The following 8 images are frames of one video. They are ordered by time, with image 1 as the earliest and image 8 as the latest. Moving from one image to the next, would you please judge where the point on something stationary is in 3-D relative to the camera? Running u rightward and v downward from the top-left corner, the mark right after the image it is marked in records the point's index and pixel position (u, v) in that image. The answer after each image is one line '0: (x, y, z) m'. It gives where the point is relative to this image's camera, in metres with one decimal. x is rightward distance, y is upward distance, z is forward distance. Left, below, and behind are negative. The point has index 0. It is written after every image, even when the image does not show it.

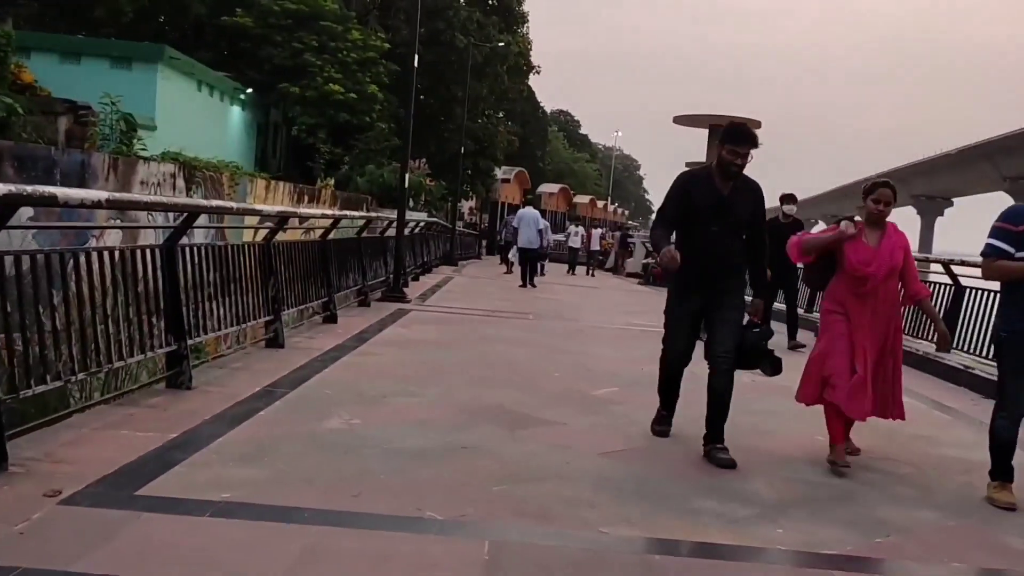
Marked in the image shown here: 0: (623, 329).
0: (+1.2, -0.5, +11.4) m
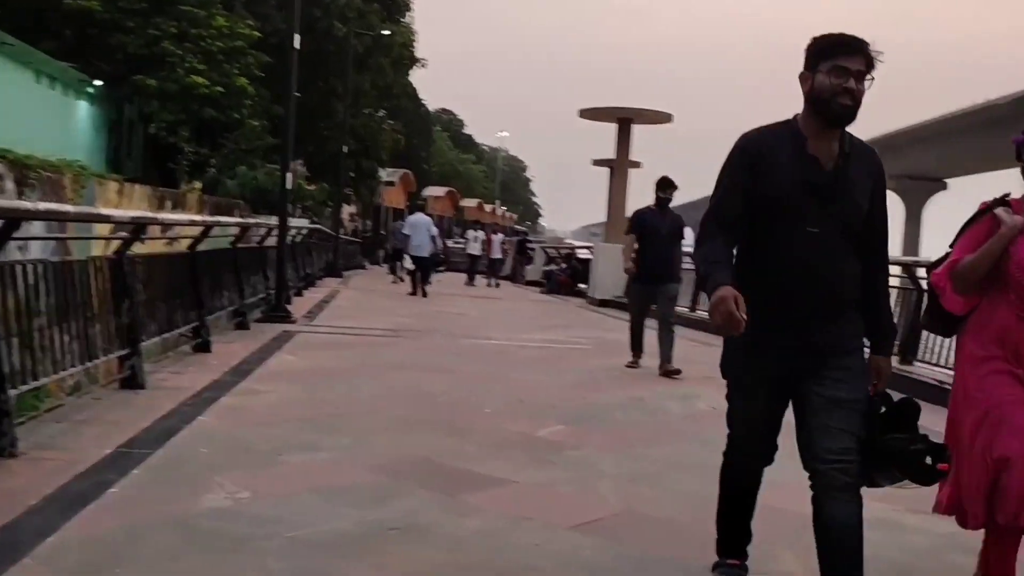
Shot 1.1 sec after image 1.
0: (+0.3, -0.6, +10.2) m
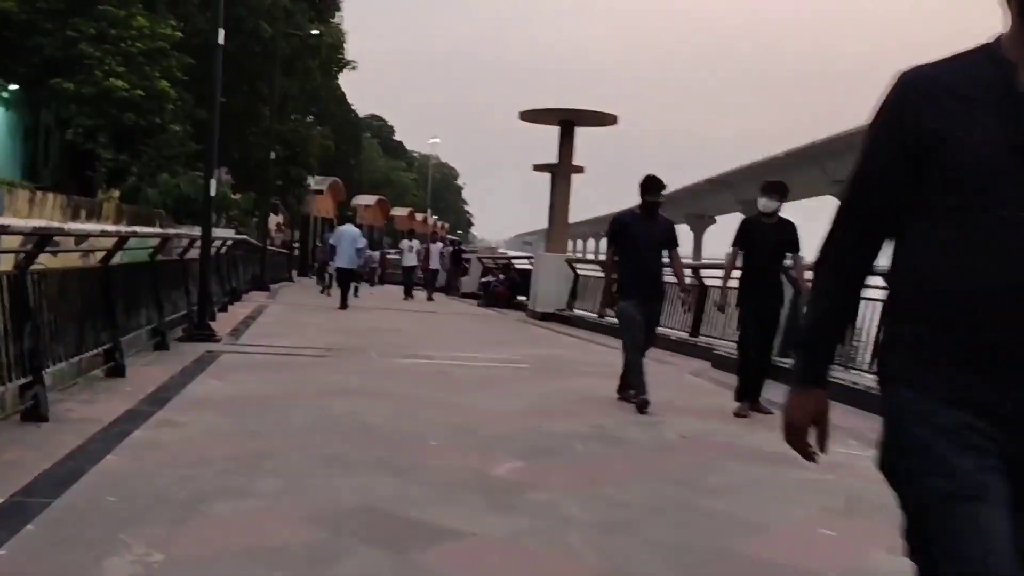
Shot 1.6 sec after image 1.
0: (-0.2, -0.7, +9.6) m
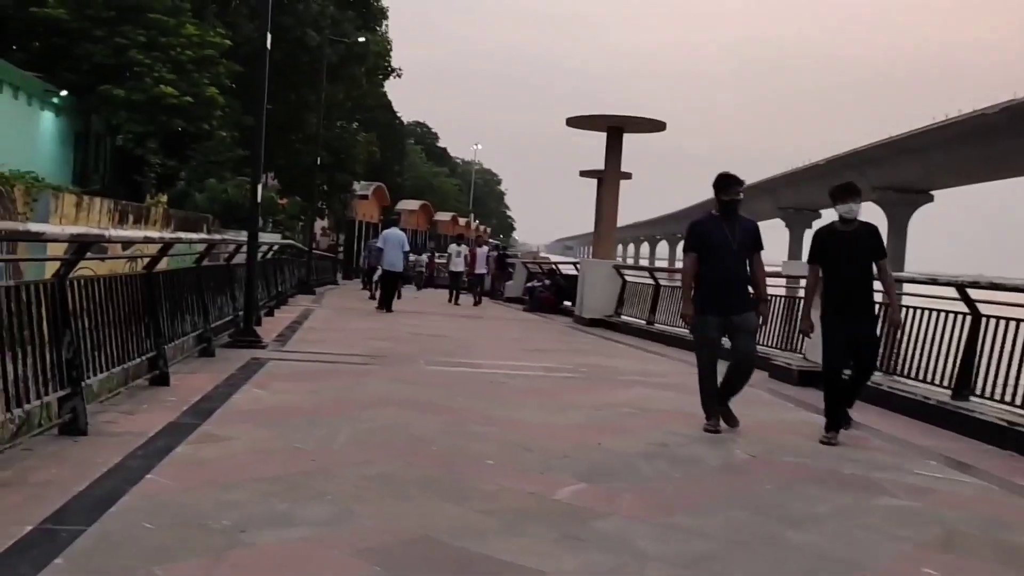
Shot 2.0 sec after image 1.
0: (+0.2, -0.8, +9.3) m
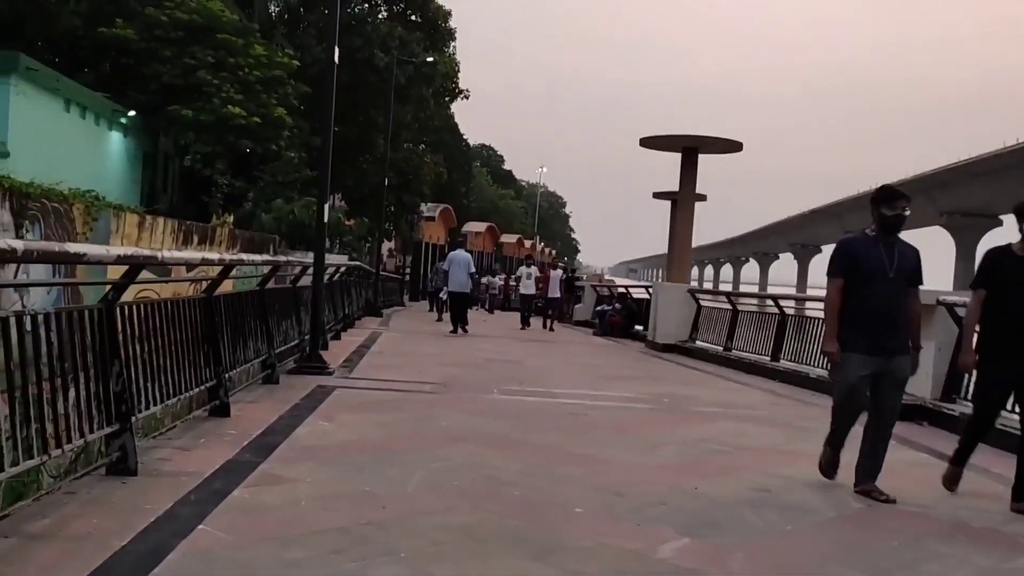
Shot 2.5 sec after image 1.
0: (+0.9, -1.0, +8.6) m
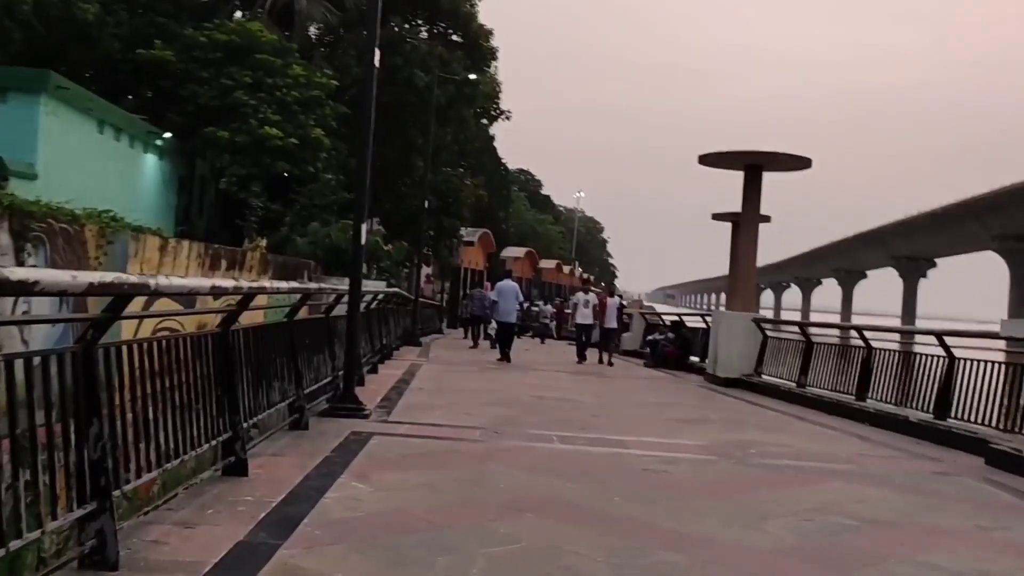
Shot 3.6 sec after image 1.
0: (+1.3, -1.2, +7.4) m
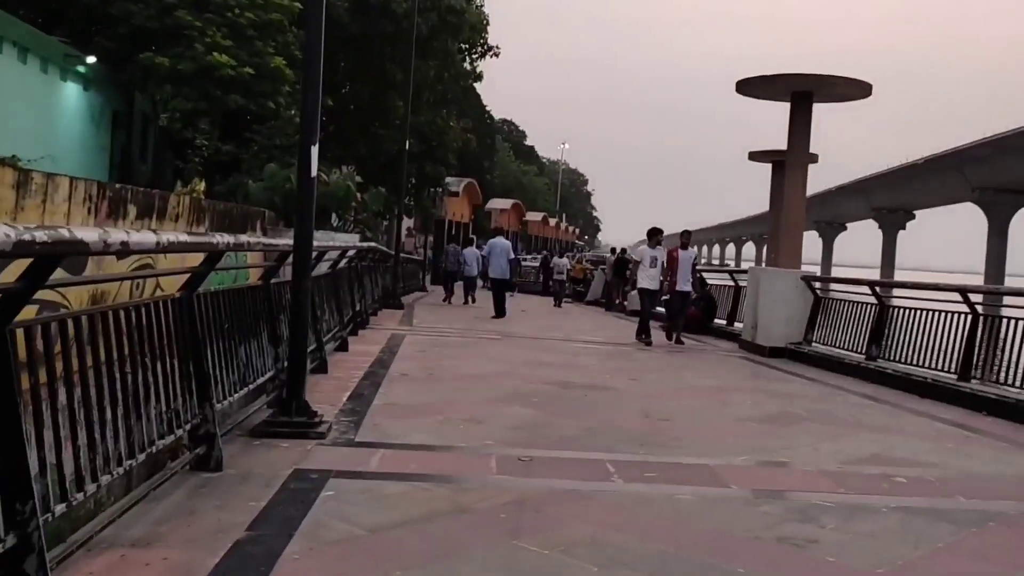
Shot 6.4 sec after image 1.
0: (+1.5, -1.0, +4.5) m
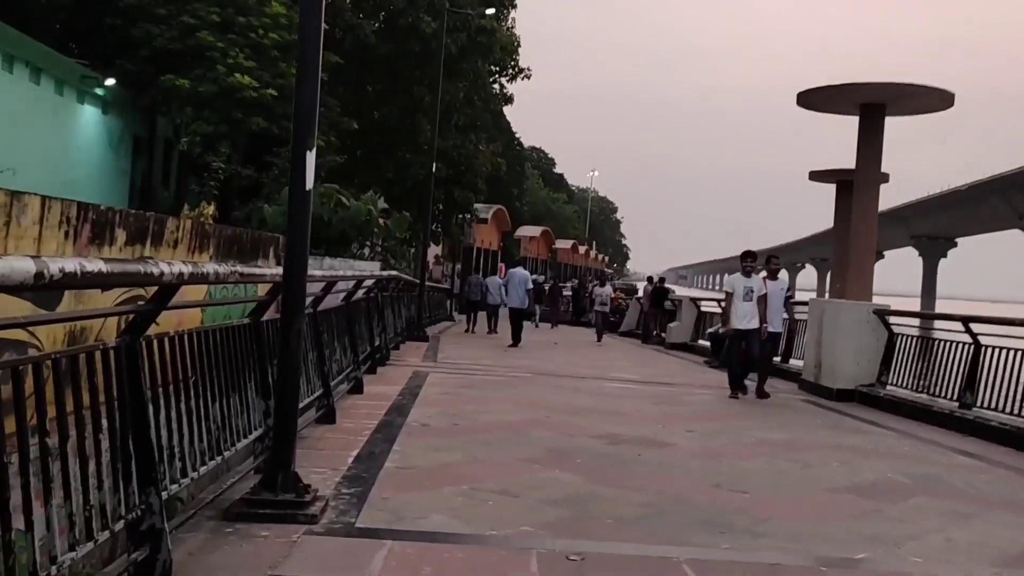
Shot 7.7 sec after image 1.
0: (+1.7, -1.2, +3.1) m
